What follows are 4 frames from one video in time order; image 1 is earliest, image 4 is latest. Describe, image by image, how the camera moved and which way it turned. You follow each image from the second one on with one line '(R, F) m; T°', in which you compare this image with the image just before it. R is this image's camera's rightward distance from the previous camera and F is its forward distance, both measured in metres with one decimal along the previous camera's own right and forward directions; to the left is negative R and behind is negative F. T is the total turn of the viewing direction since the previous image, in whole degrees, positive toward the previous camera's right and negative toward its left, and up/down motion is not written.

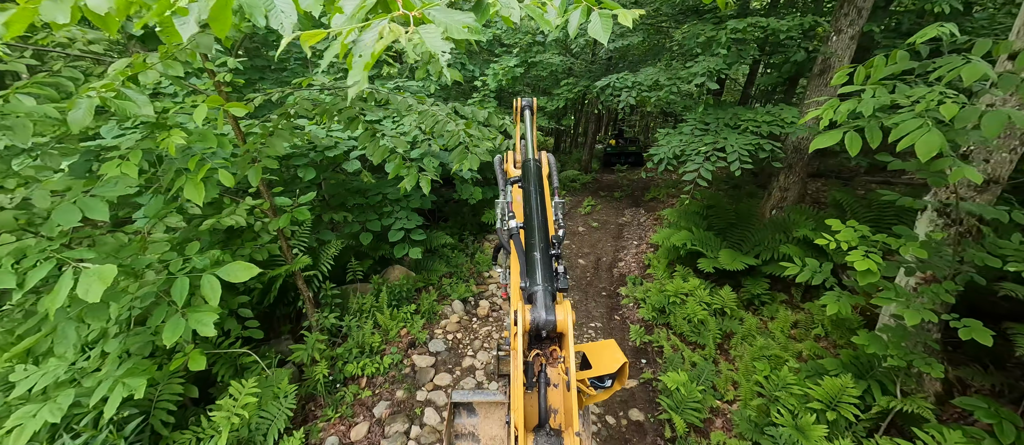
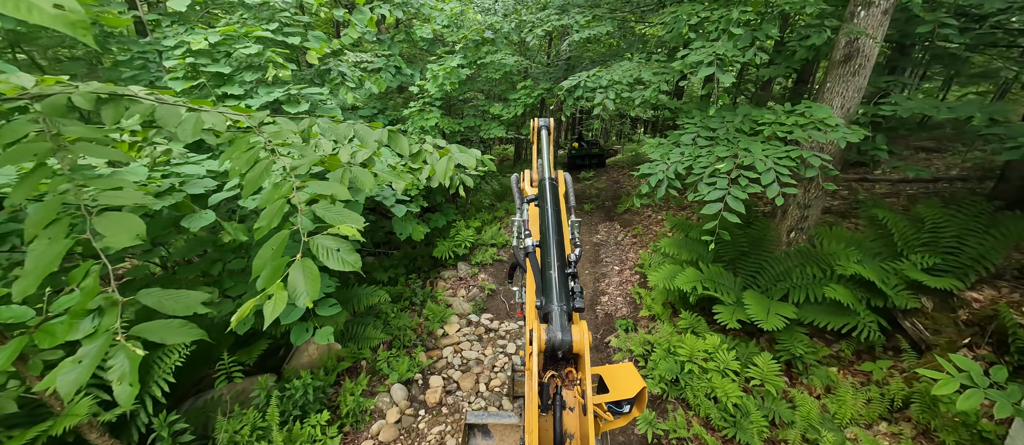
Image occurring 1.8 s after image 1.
(+0.2, +1.5) m; +5°
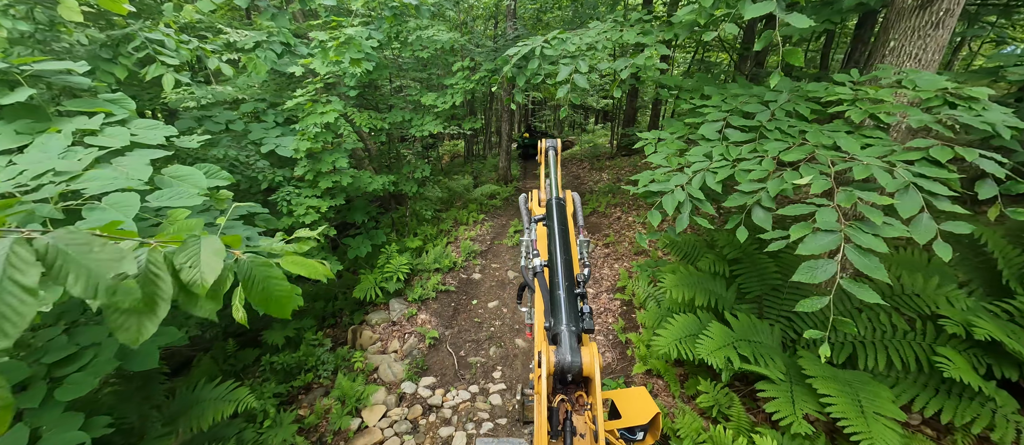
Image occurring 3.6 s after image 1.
(+0.2, +1.6) m; +6°
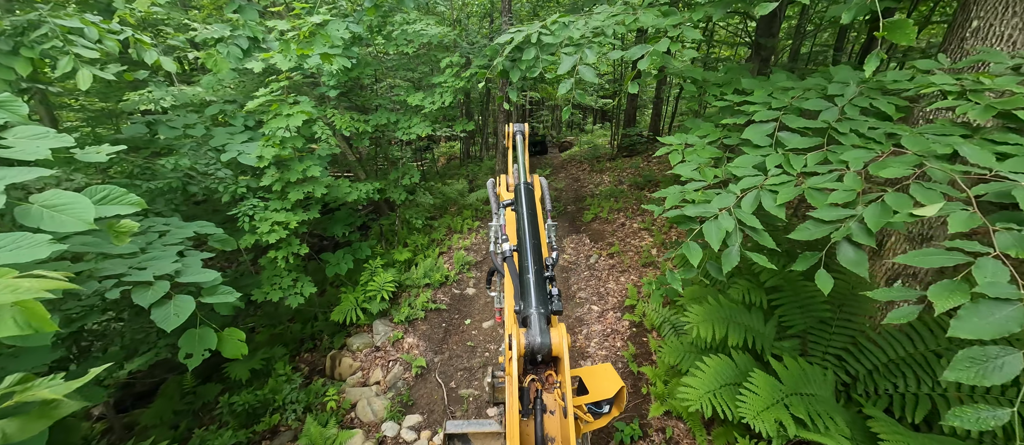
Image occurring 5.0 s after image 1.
(0.0, +0.6) m; 0°
